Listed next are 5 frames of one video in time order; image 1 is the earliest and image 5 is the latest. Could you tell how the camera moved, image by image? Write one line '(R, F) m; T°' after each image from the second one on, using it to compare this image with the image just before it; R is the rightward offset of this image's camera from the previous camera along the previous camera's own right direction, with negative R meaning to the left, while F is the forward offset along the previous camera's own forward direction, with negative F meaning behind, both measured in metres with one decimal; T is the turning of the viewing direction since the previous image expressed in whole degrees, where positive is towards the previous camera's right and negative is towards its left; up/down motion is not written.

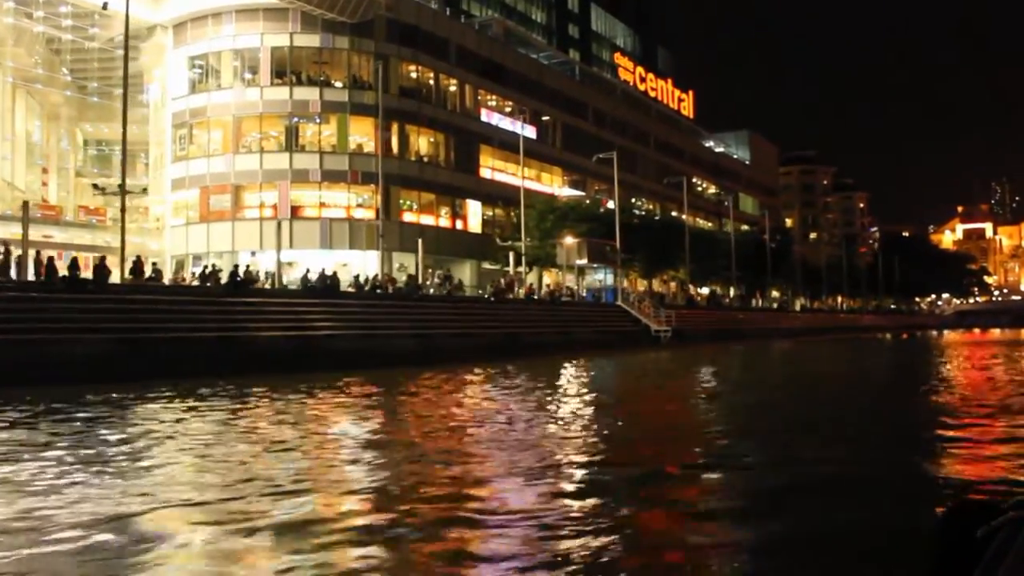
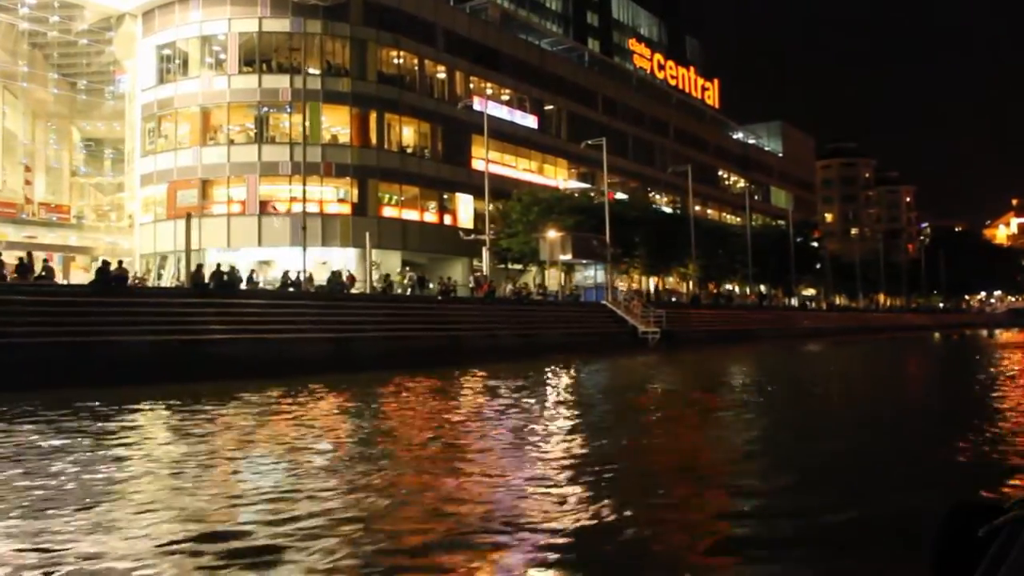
(+3.6, +4.2) m; -3°
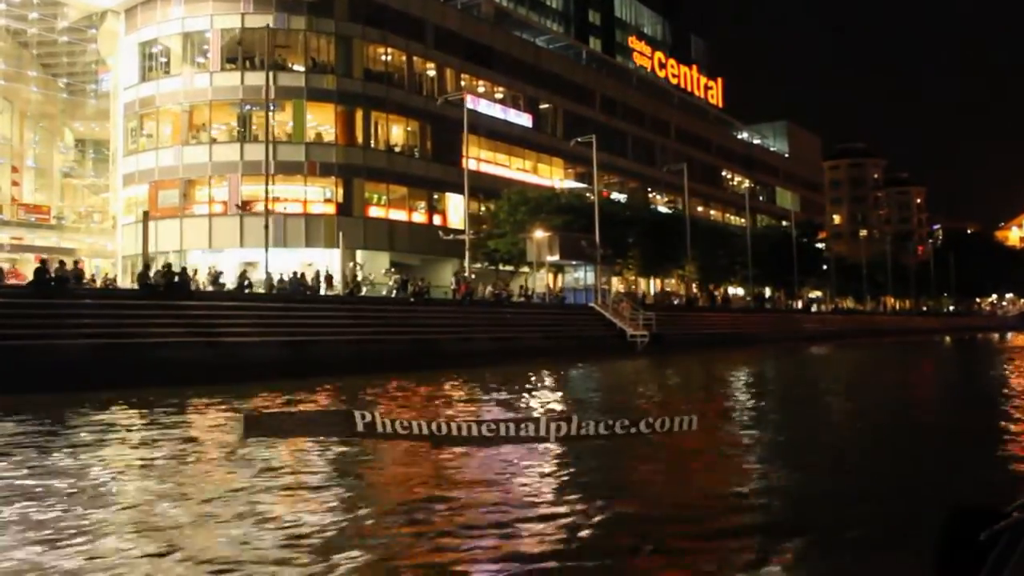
(+1.3, +1.4) m; -1°
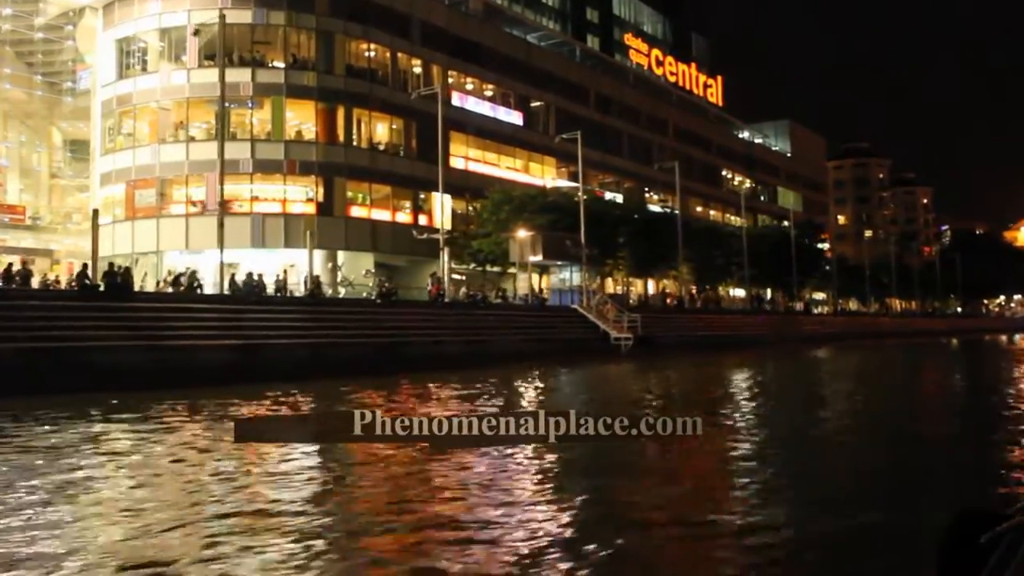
(+1.3, +1.4) m; -1°
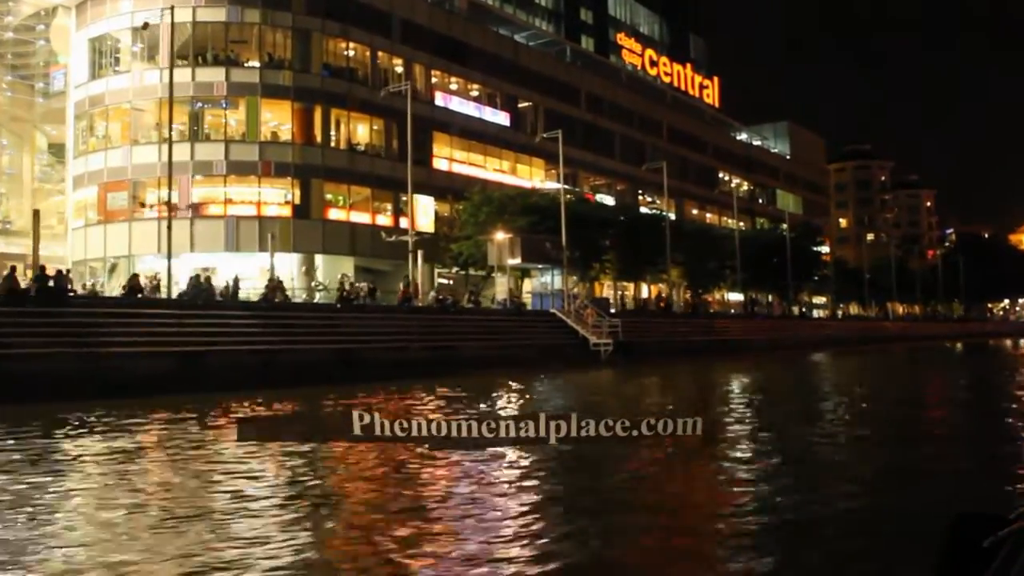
(+1.3, +1.4) m; 0°
